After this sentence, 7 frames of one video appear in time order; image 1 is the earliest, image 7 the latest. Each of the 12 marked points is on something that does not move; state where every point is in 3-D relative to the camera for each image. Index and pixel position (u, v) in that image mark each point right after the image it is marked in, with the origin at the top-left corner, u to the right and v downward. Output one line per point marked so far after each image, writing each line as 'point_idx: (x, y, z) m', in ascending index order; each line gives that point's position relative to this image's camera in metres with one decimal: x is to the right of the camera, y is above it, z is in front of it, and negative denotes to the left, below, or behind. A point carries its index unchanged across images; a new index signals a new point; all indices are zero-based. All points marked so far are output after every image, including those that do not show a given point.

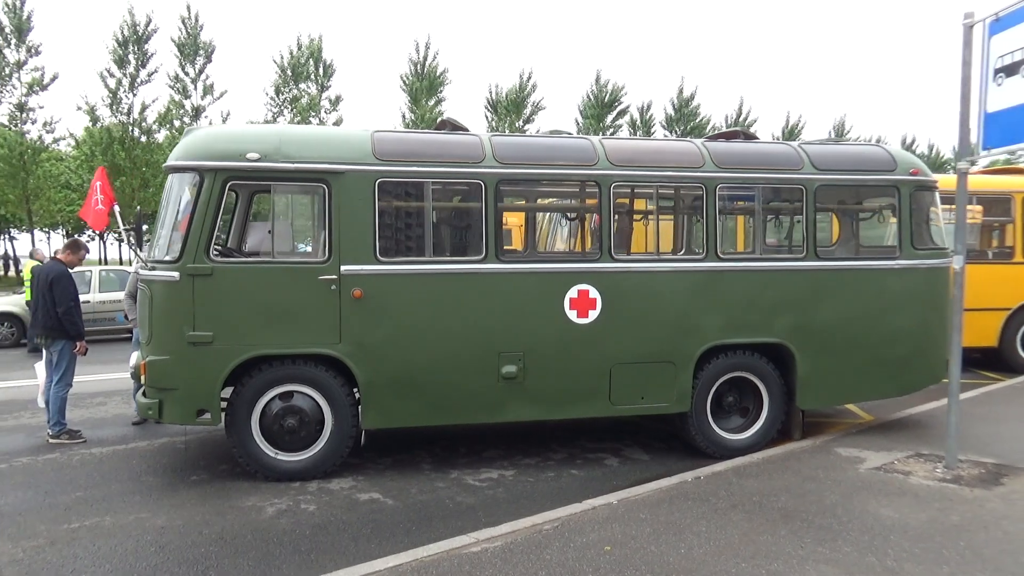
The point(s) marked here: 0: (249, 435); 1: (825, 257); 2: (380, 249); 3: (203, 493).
0: (-2.0, -1.1, +5.7) m
1: (+2.7, +0.3, +6.7) m
2: (-1.0, +0.3, +5.8) m
3: (-2.3, -1.5, +5.5) m
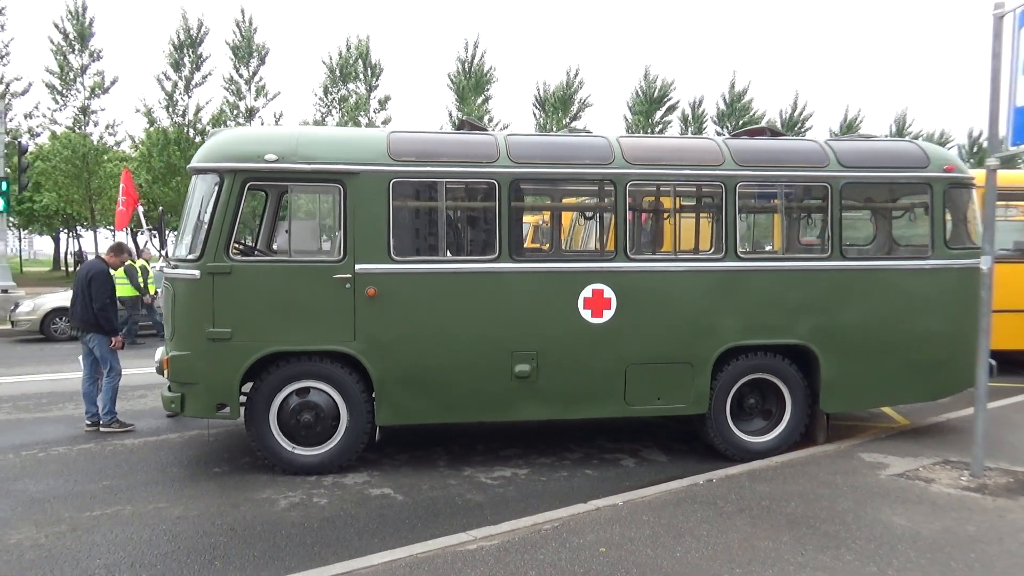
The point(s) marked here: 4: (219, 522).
0: (-1.9, -1.1, +5.9) m
1: (+2.9, +0.3, +6.5) m
2: (-0.9, +0.3, +5.9) m
3: (-2.2, -1.5, +5.7) m
4: (-1.9, -1.5, +5.0) m
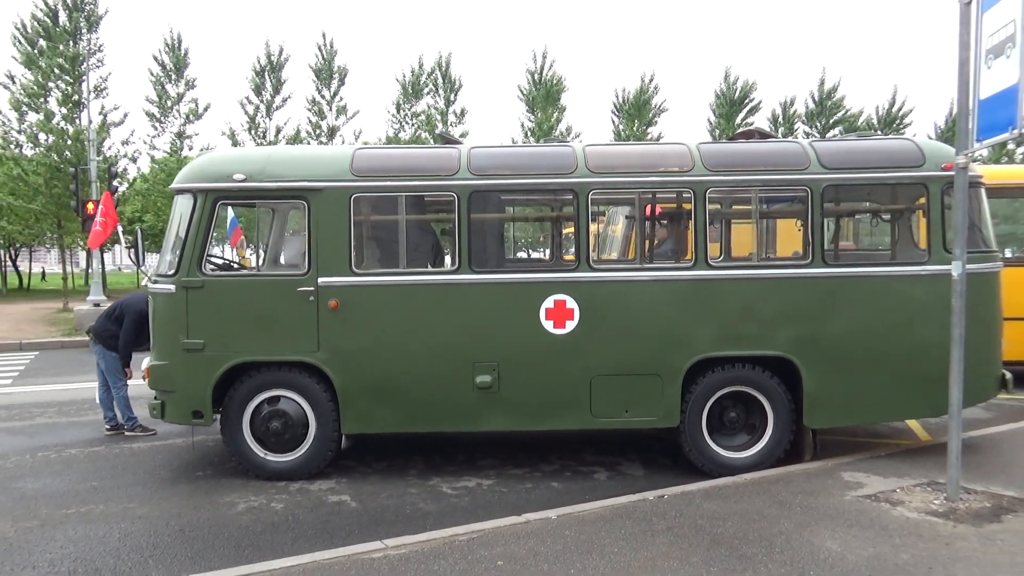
0: (-2.2, -1.2, +6.2) m
1: (+2.6, +0.2, +6.2) m
2: (-1.3, +0.2, +6.1) m
3: (-2.5, -1.6, +6.0) m
4: (-2.4, -1.6, +5.3) m
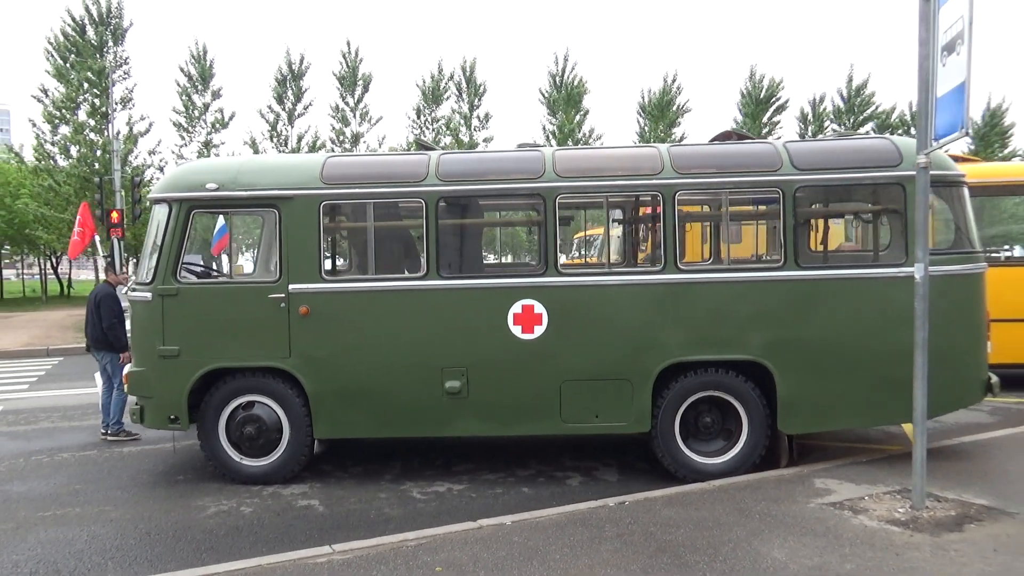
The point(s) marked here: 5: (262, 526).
0: (-2.4, -1.3, +6.3) m
1: (+2.4, +0.2, +6.1) m
2: (-1.5, +0.2, +6.2) m
3: (-2.8, -1.6, +6.2) m
4: (-2.6, -1.7, +5.4) m
5: (-1.8, -1.7, +5.4) m
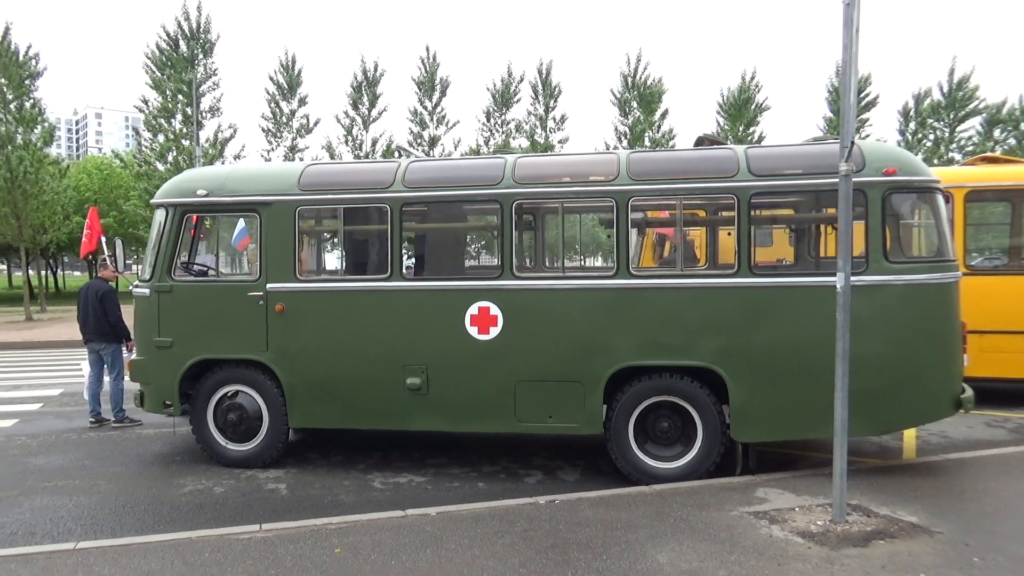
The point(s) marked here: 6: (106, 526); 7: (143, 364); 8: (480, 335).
0: (-2.8, -1.2, +6.9) m
1: (+2.0, +0.1, +6.0) m
2: (-1.8, +0.2, +6.6) m
3: (-3.1, -1.6, +6.8) m
4: (-3.1, -1.7, +6.0) m
5: (-2.2, -1.7, +5.9) m
6: (-2.9, -1.7, +5.4) m
7: (-3.3, -0.7, +6.9) m
8: (-0.3, -0.4, +6.4) m
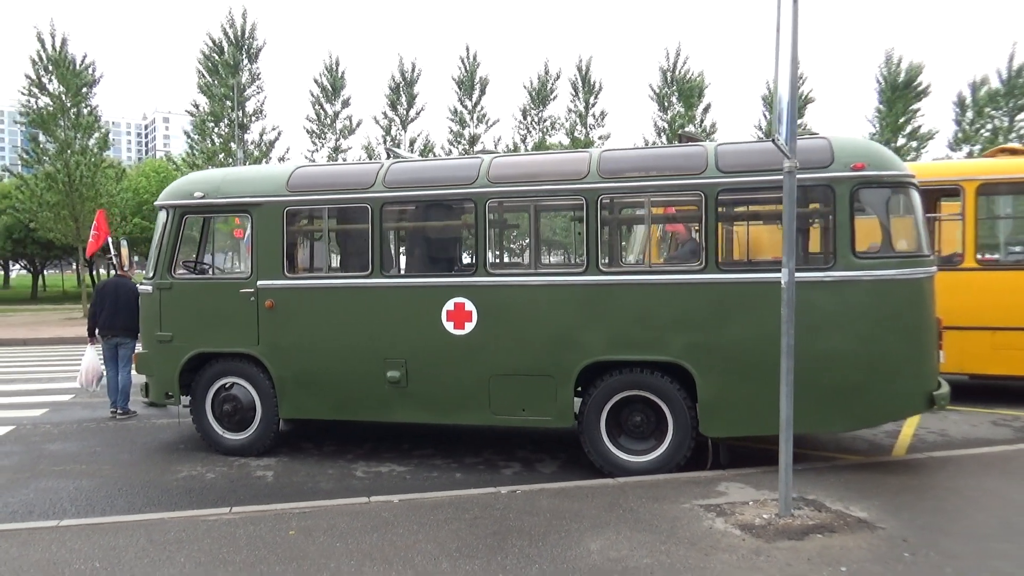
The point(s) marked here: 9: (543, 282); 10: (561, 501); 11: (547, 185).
0: (-2.9, -1.2, +7.2) m
1: (+1.7, +0.2, +6.0) m
2: (-2.0, +0.2, +6.9) m
3: (-3.3, -1.6, +7.2) m
4: (-3.3, -1.6, +6.4) m
5: (-2.5, -1.7, +6.3) m
6: (-3.1, -1.7, +5.8) m
7: (-3.5, -0.7, +7.3) m
8: (-0.5, -0.4, +6.6) m
9: (+0.3, 0.0, +6.4) m
10: (+0.4, -1.5, +5.4) m
11: (+0.3, +0.9, +6.4) m
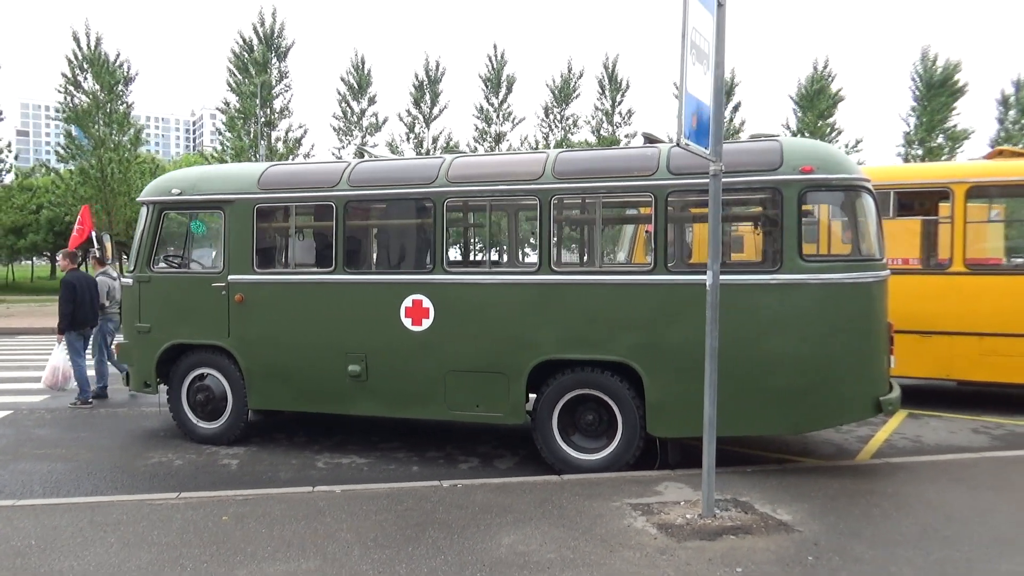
0: (-3.3, -1.1, +7.5) m
1: (+1.3, +0.2, +6.1) m
2: (-2.4, +0.2, +7.1) m
3: (-3.6, -1.5, +7.5) m
4: (-3.7, -1.6, +6.7) m
5: (-2.9, -1.6, +6.5) m
6: (-3.6, -1.6, +6.1) m
7: (-3.8, -0.6, +7.6) m
8: (-0.8, -0.3, +6.7) m
9: (-0.1, +0.1, +6.5) m
10: (-0.1, -1.5, +5.5) m
11: (-0.1, +0.9, +6.5) m
